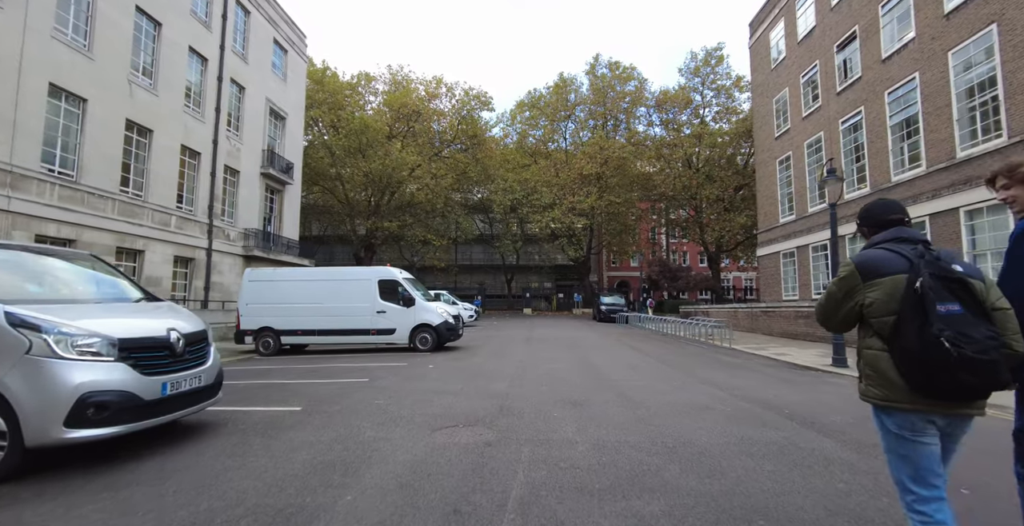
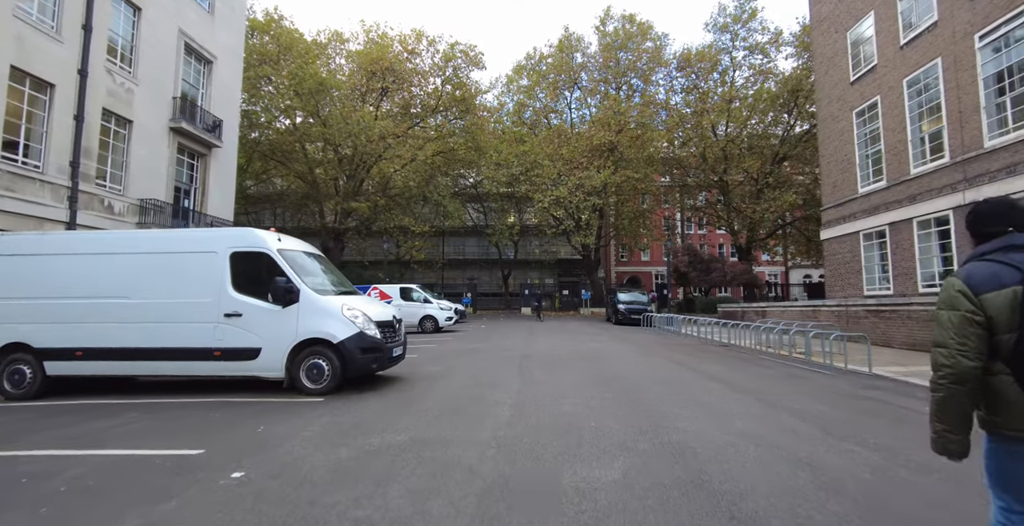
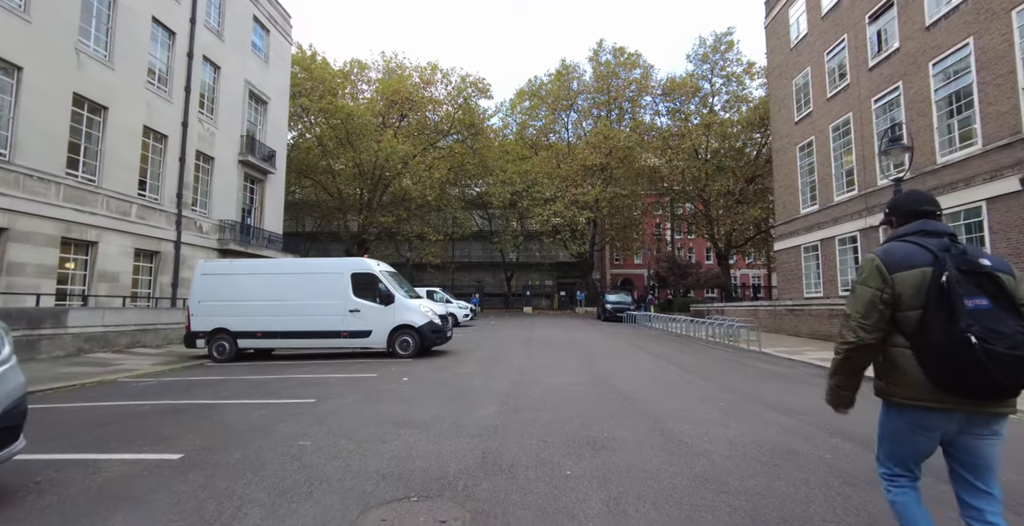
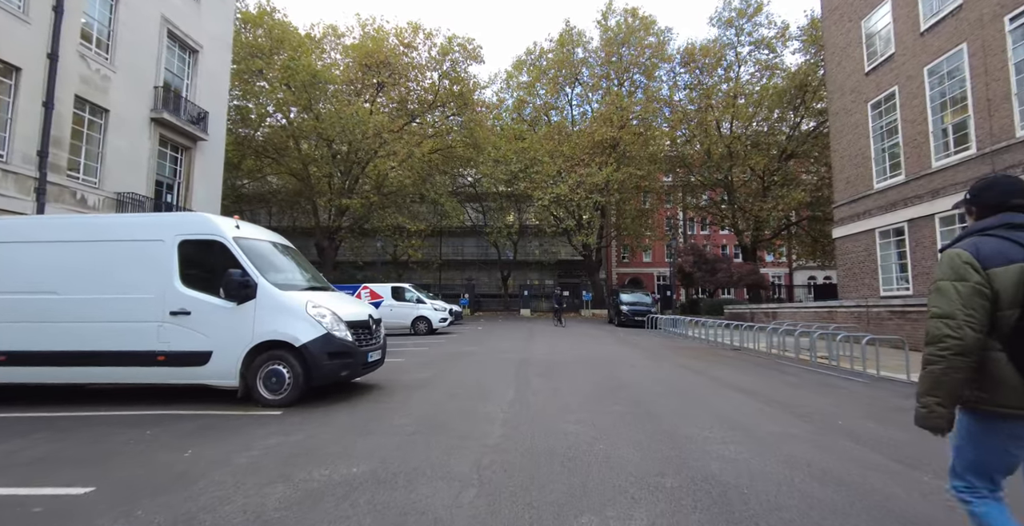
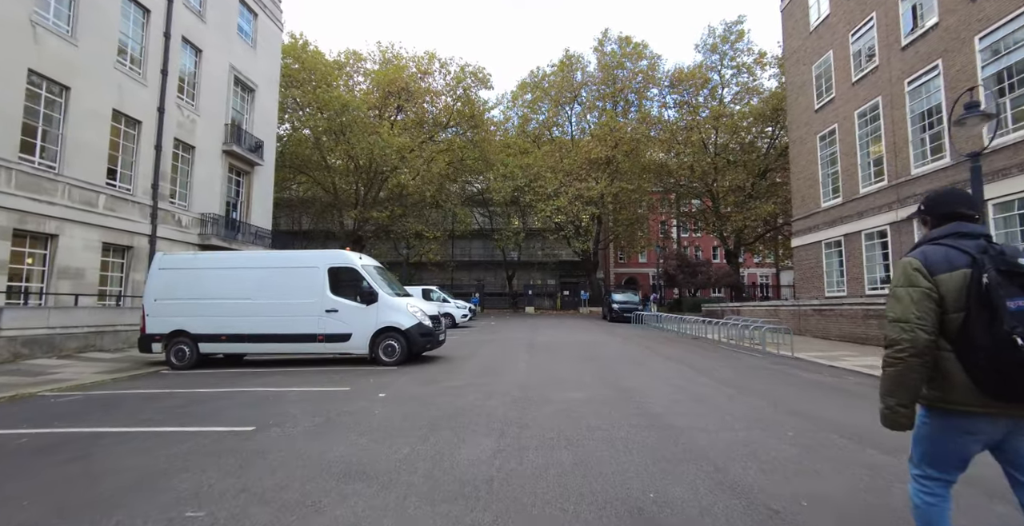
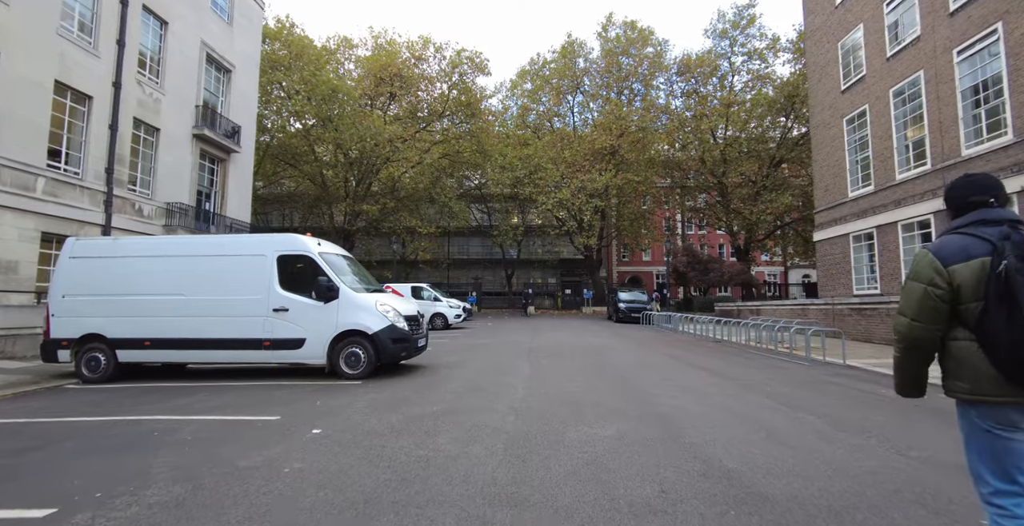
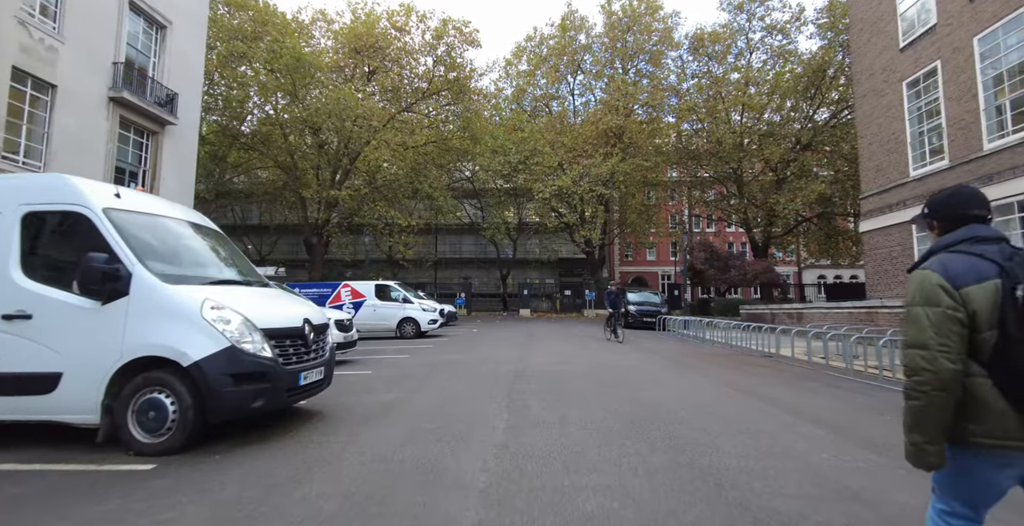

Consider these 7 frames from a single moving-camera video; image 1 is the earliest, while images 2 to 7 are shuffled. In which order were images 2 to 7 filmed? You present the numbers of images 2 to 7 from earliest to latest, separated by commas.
3, 5, 6, 2, 4, 7
